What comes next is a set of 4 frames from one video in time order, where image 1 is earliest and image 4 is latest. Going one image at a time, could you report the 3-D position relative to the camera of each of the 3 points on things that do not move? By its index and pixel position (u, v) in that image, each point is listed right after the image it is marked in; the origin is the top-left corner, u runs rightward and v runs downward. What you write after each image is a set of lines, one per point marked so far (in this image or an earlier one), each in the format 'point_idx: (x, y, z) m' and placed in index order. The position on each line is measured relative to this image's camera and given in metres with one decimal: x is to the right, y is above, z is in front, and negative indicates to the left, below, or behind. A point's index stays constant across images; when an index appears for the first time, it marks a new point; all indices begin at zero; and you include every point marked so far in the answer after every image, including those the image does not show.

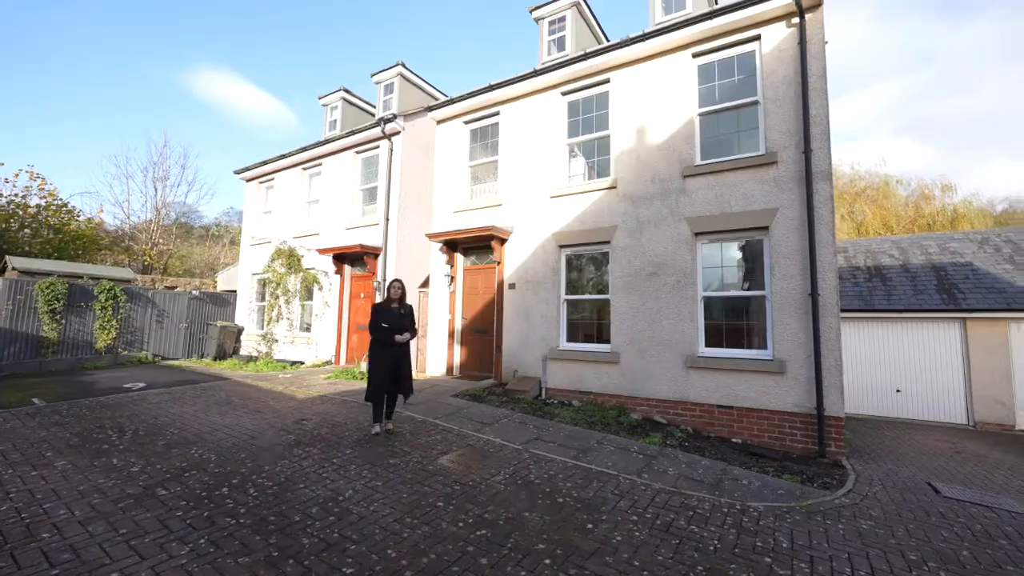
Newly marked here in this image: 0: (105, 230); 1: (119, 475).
0: (-14.2, +2.0, +15.4) m
1: (-3.5, -1.6, +3.9) m
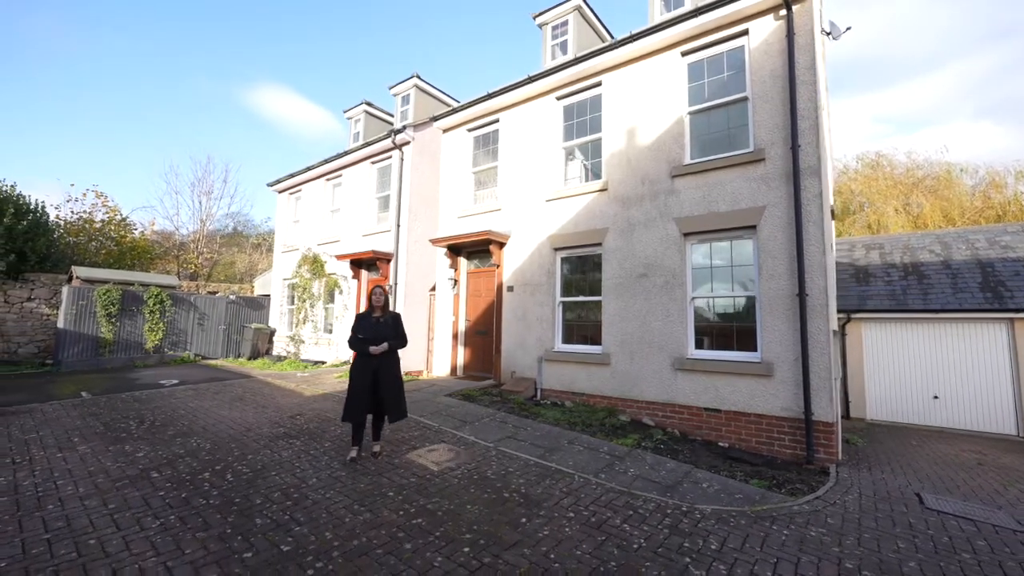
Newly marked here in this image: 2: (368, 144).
0: (-13.5, +1.8, +16.9) m
1: (-3.9, -1.7, +4.4) m
2: (-3.6, +3.6, +11.0) m
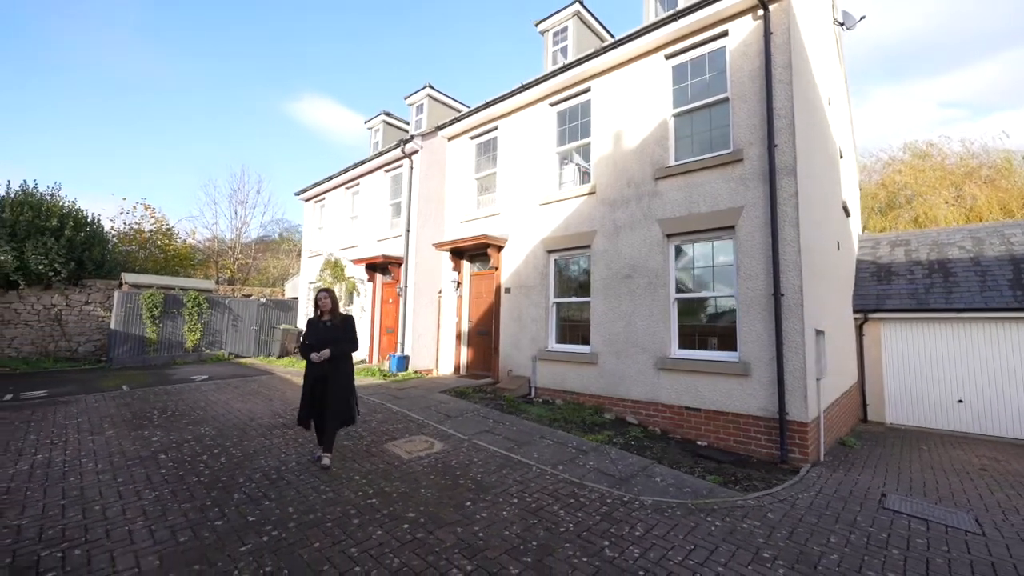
0: (-12.8, +1.6, +18.3) m
1: (-4.2, -1.8, +5.1) m
2: (-3.4, +3.5, +11.6) m
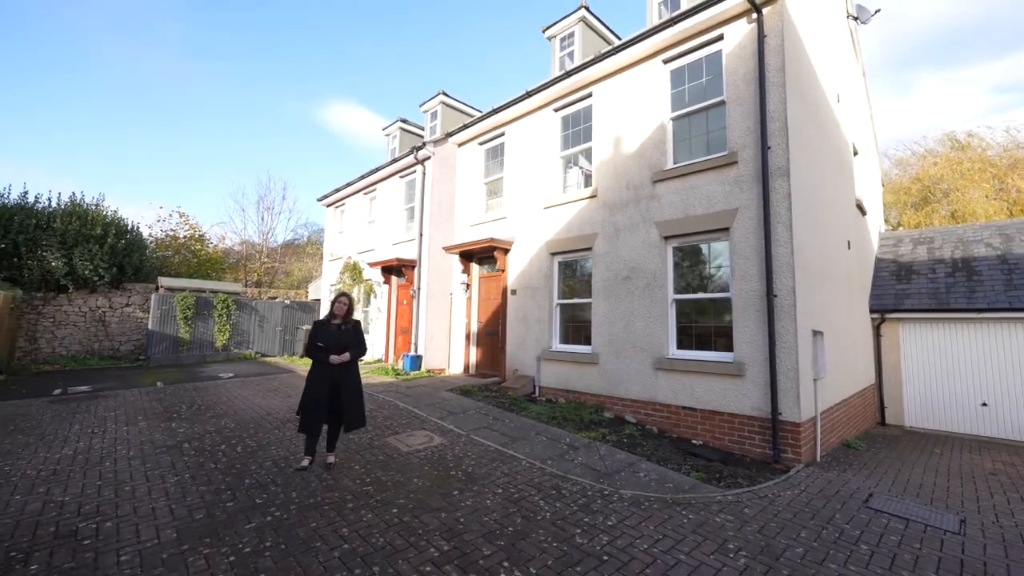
0: (-12.1, +1.5, +19.3) m
1: (-4.3, -1.8, +5.5) m
2: (-3.2, +3.5, +12.0) m
